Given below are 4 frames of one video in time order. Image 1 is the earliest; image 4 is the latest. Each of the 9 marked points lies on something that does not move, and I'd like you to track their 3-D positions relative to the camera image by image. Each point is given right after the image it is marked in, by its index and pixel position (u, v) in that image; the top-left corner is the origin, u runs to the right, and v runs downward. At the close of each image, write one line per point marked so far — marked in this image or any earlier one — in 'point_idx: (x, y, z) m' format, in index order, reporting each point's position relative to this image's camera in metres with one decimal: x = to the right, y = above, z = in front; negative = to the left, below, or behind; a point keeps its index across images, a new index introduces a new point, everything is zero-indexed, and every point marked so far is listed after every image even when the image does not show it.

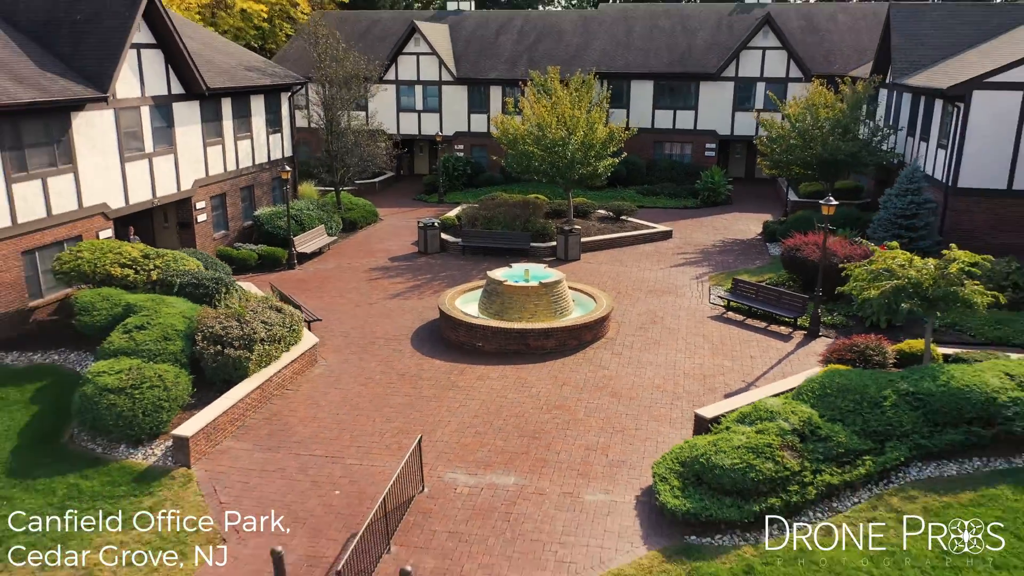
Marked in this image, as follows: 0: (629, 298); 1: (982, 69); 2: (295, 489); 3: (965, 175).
0: (+2.4, -0.2, +17.9) m
1: (+10.3, +4.8, +19.2) m
2: (-2.6, -2.4, +10.5) m
3: (+9.8, +2.4, +18.7) m
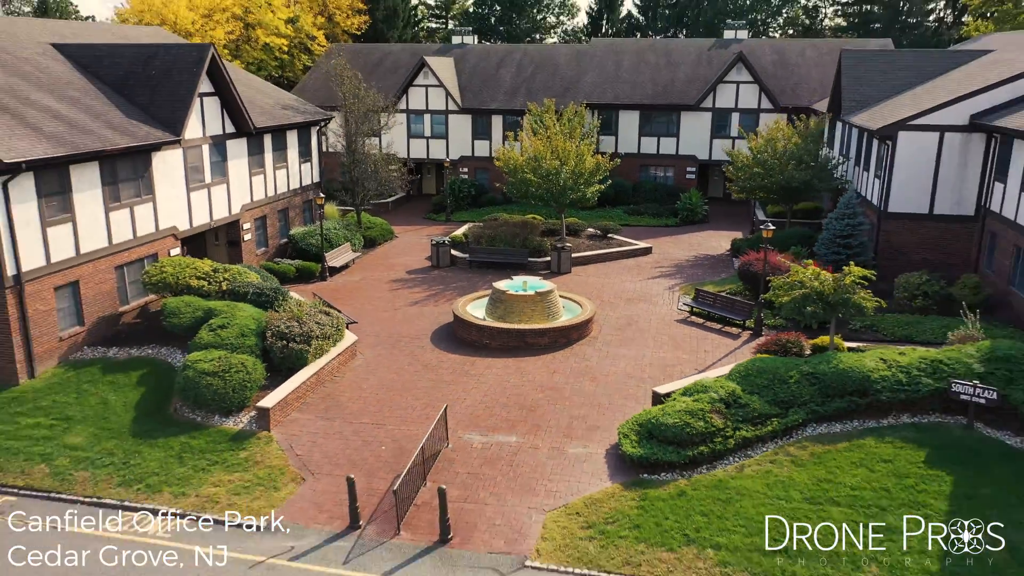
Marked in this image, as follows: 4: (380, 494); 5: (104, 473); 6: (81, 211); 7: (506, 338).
0: (+2.4, -0.4, +21.5) m
1: (+10.3, +4.6, +22.8) m
2: (-2.6, -2.5, +14.0) m
3: (+9.8, +2.2, +22.3) m
4: (-1.9, -2.9, +12.5) m
5: (-6.2, -2.8, +13.5) m
6: (-8.7, +1.5, +17.7) m
7: (-0.1, -1.0, +18.2) m
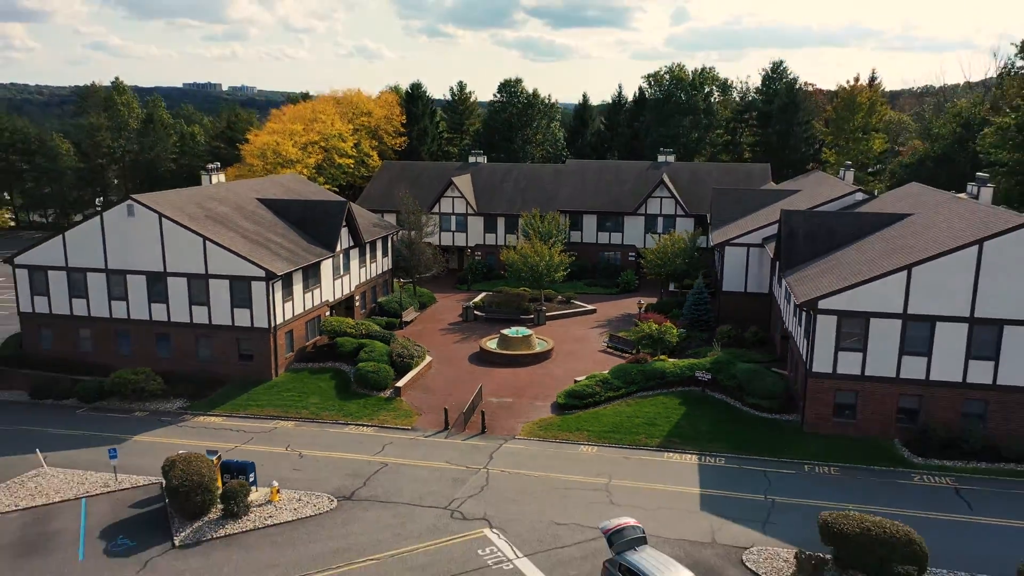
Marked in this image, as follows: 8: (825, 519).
0: (+2.3, -2.4, +39.0) m
1: (+10.3, +2.5, +40.7) m
2: (-2.6, -4.1, +31.4) m
3: (+9.7, +0.2, +40.0) m
4: (-1.9, -4.4, +29.9) m
5: (-6.3, -4.4, +30.9) m
6: (-8.8, -0.3, +35.4) m
7: (-0.2, -2.9, +35.7) m
8: (+6.8, -5.0, +18.8) m
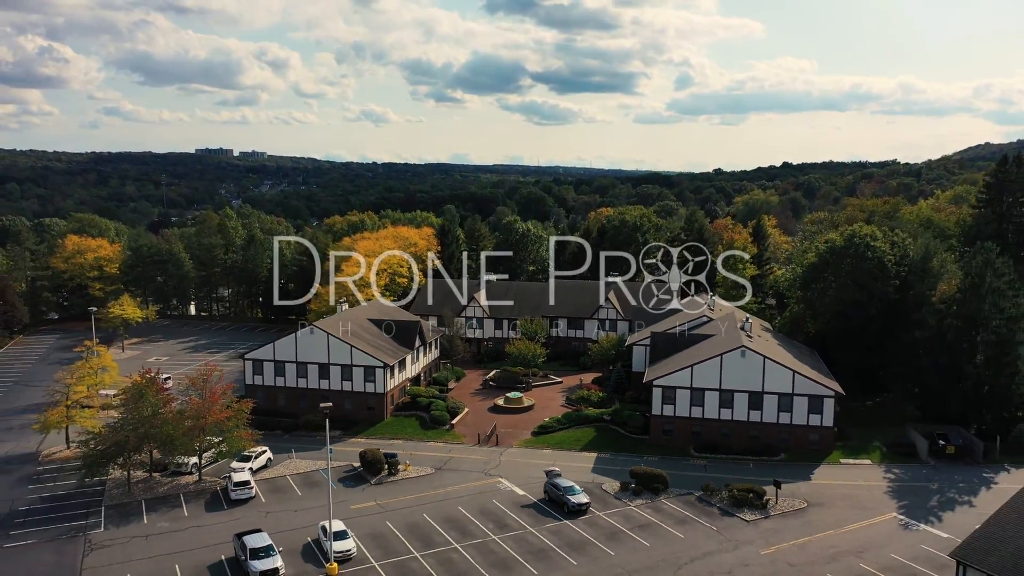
0: (+2.3, -8.9, +69.0) m
1: (+10.3, -4.1, +70.9) m
2: (-2.7, -10.0, +61.4) m
3: (+9.7, -6.4, +70.1) m
4: (-2.0, -10.3, +59.8) m
5: (-6.3, -10.3, +60.8) m
6: (-8.8, -6.5, +65.6) m
7: (-0.2, -9.1, +65.7) m
8: (+6.7, -10.0, +48.6) m
